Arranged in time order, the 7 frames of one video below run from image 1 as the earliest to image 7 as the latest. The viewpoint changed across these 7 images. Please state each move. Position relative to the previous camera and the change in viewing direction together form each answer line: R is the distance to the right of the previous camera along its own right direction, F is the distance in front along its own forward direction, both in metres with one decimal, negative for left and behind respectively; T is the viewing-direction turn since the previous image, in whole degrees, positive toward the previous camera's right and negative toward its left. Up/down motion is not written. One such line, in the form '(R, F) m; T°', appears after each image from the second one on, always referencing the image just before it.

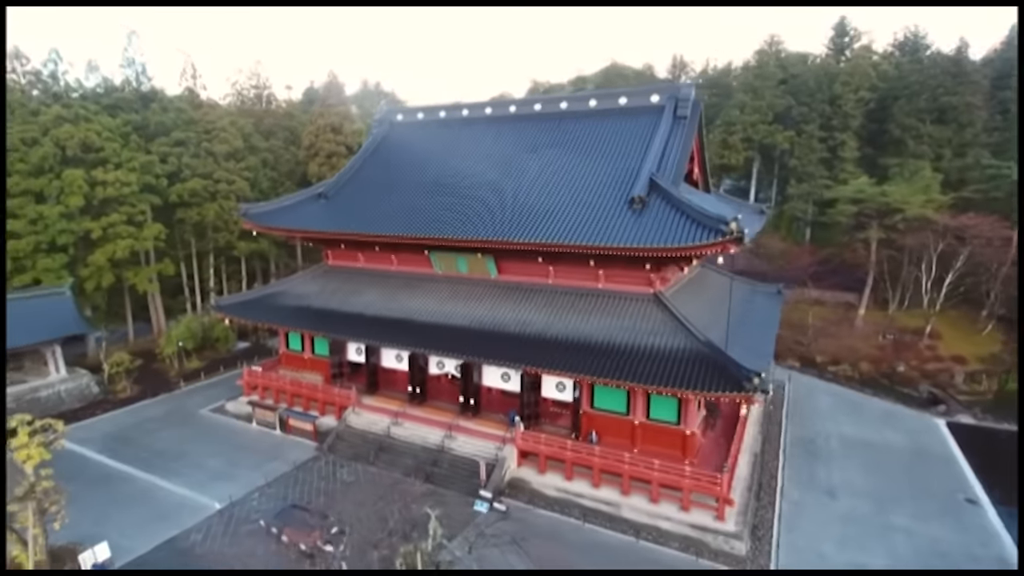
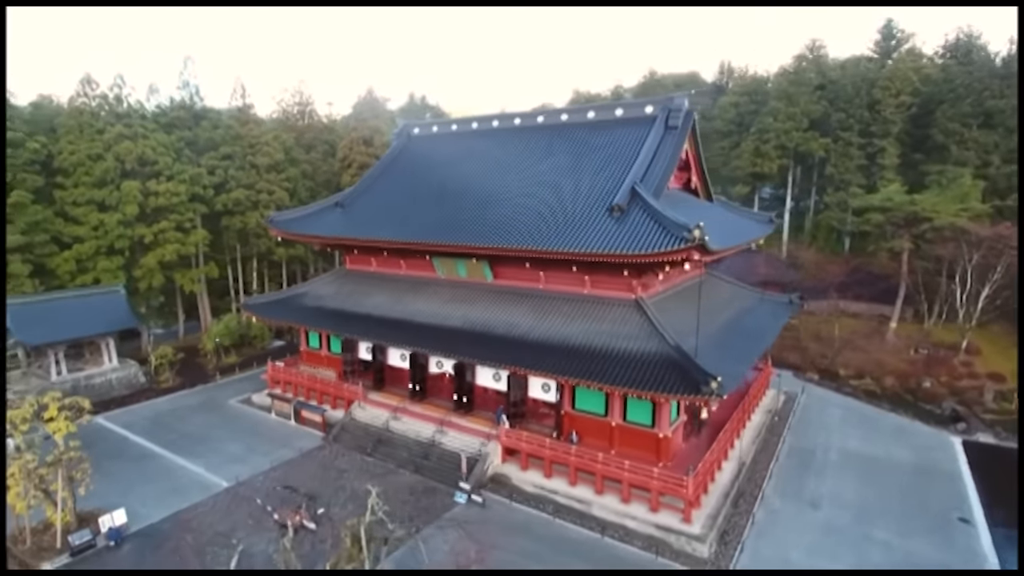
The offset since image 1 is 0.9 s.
(+1.7, -0.6) m; -6°
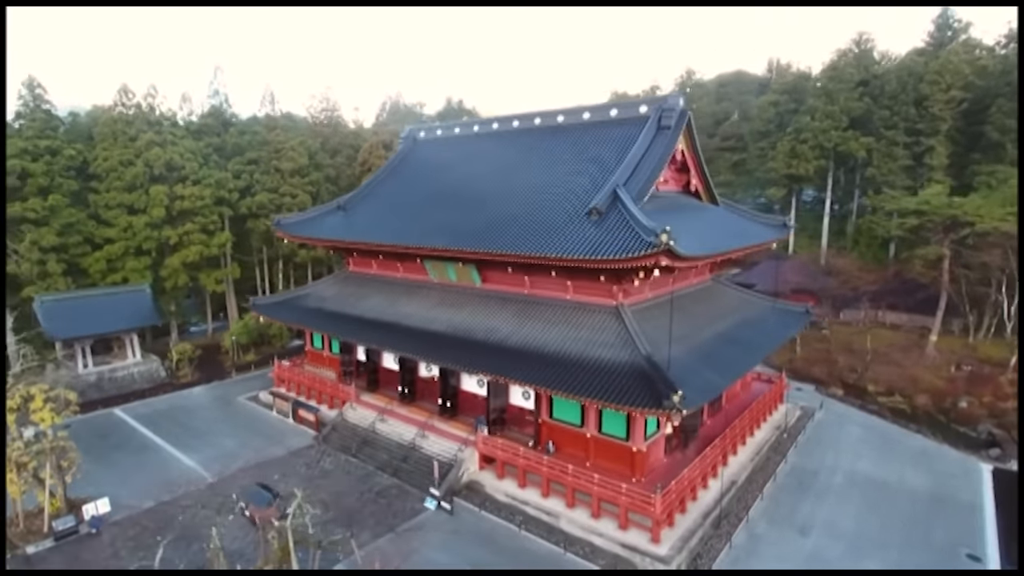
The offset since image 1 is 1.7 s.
(+1.8, +0.3) m; -5°
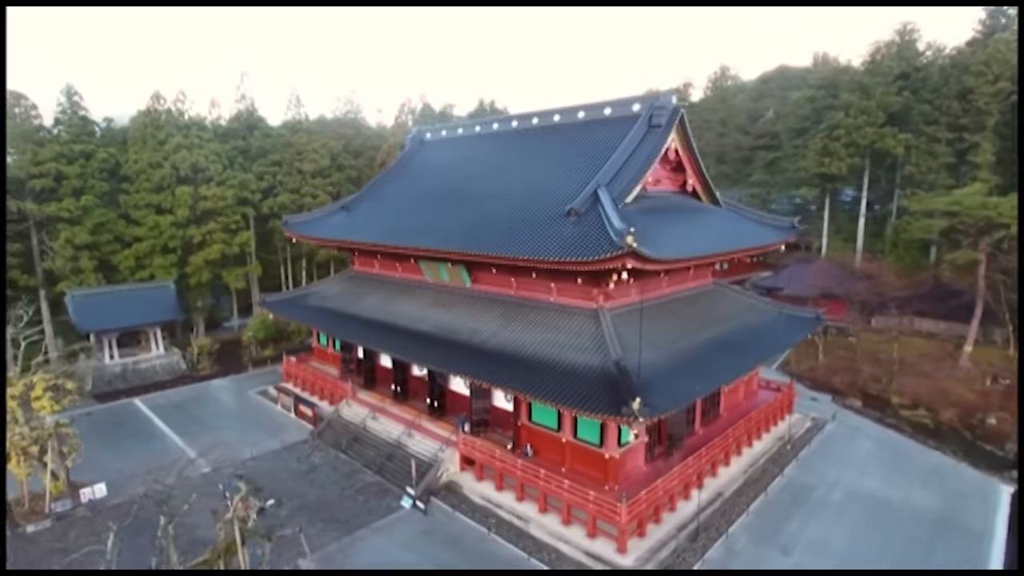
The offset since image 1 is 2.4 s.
(+1.5, +0.2) m; -5°
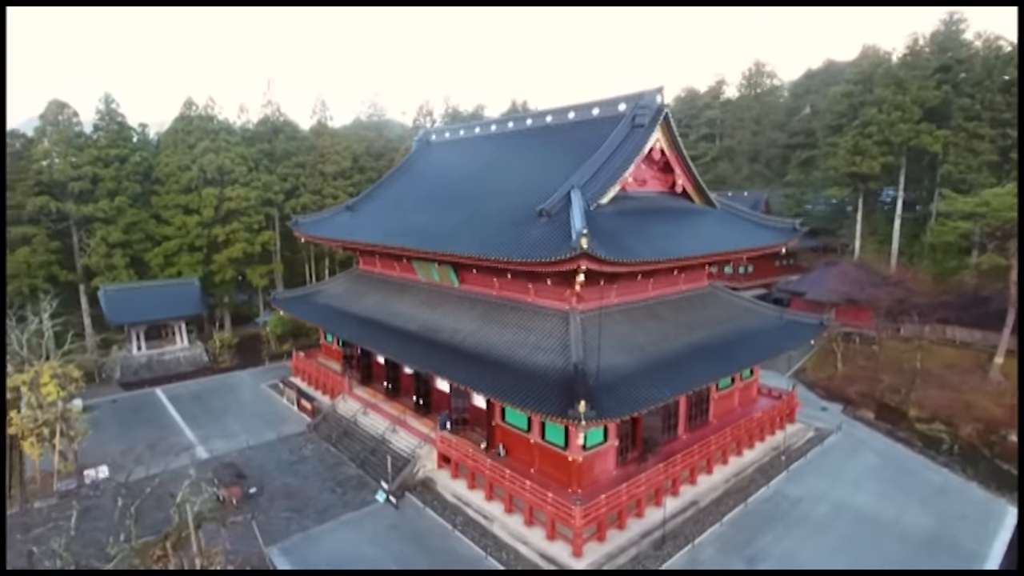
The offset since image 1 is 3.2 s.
(+1.7, 0.0) m; -5°
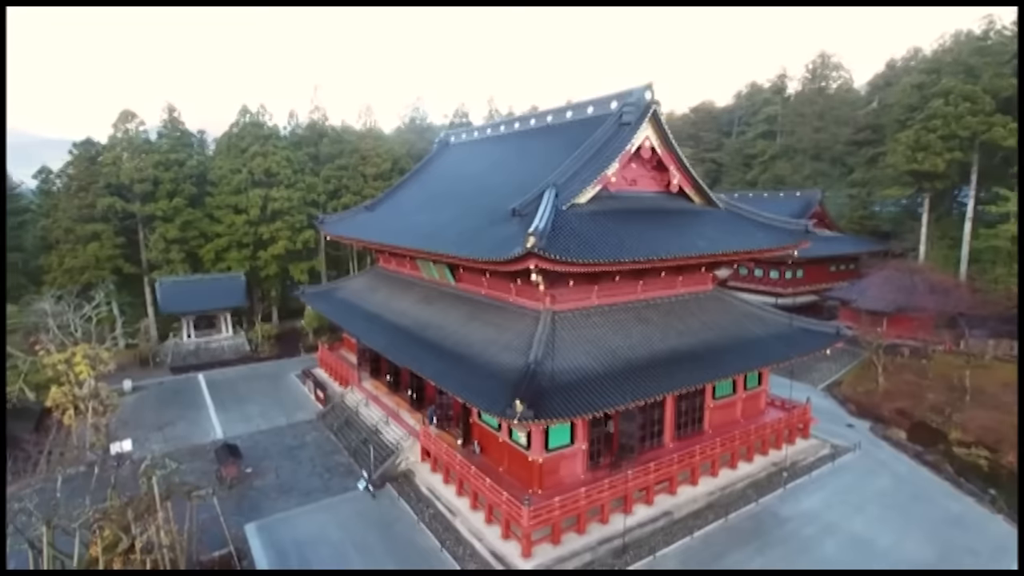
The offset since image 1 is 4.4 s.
(+2.2, +0.1) m; -8°
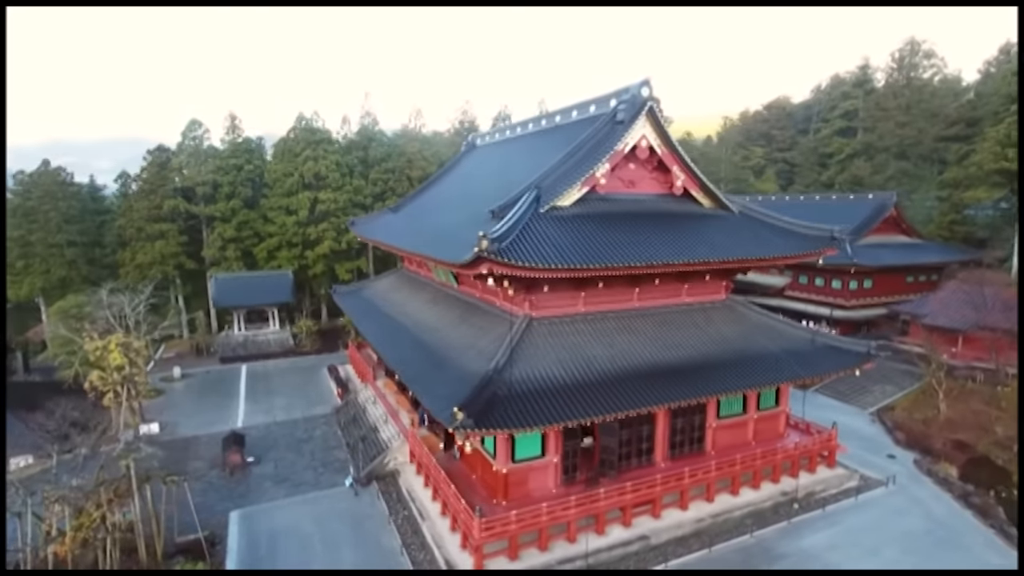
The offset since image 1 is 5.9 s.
(+2.2, +0.5) m; -8°
